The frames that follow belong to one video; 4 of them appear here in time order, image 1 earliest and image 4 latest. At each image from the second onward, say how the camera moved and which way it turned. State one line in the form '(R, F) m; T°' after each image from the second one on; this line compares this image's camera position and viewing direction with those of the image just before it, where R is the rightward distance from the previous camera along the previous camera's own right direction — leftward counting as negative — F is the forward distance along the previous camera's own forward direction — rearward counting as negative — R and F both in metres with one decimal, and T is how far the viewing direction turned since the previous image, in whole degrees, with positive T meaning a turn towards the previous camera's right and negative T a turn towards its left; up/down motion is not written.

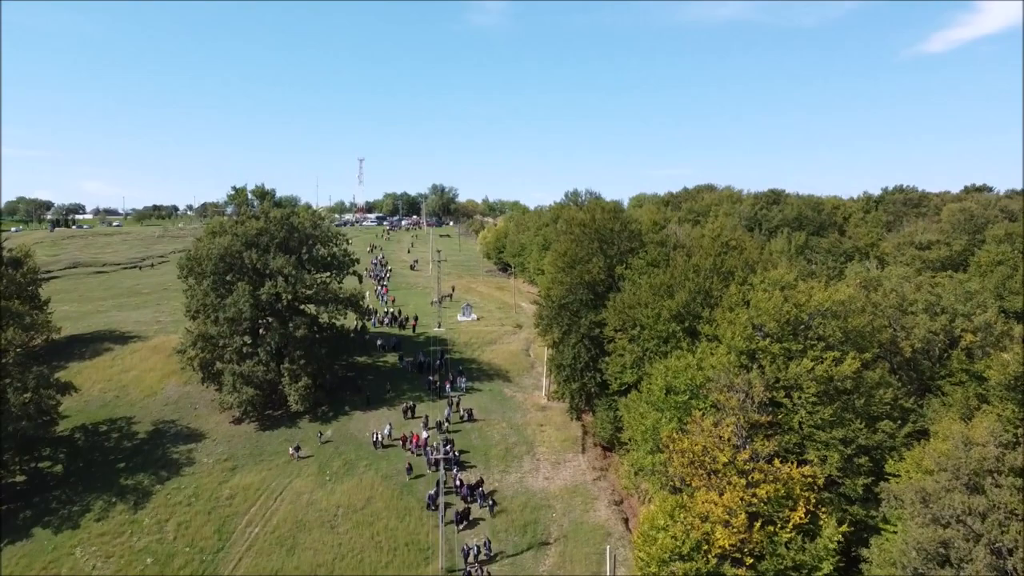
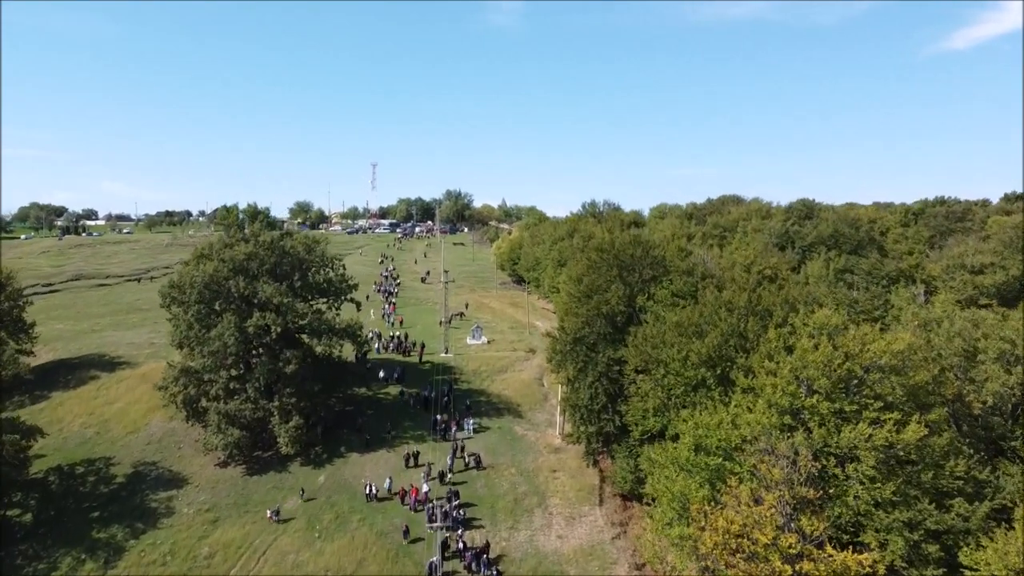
(+0.5, +4.8) m; -1°
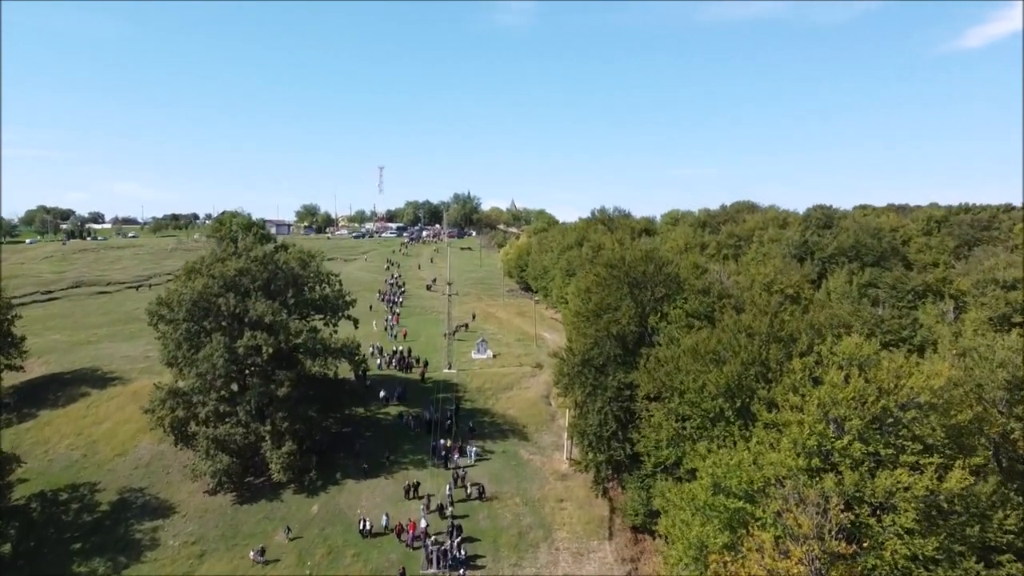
(+0.3, +2.7) m; -1°
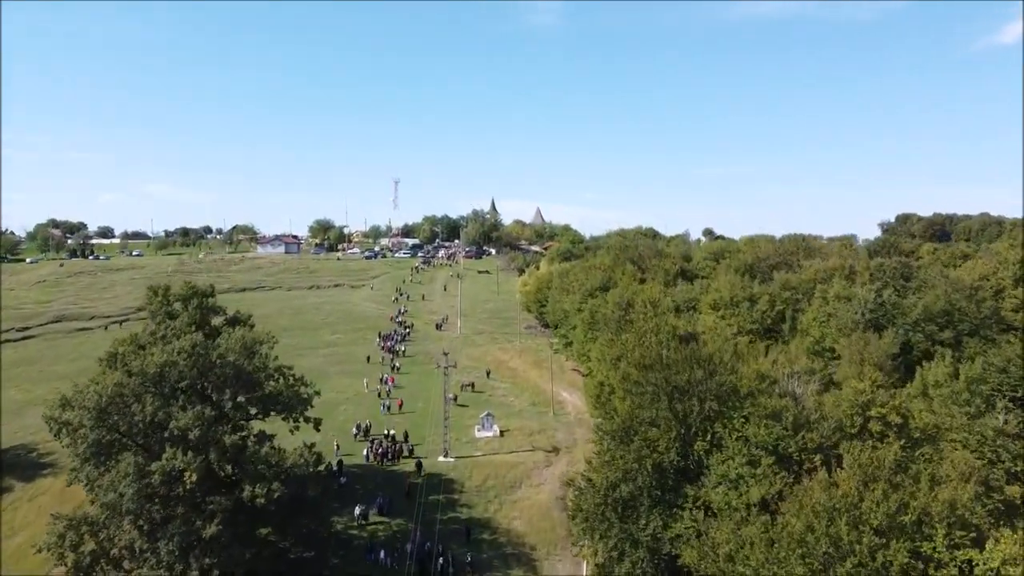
(+1.2, +11.4) m; -2°
